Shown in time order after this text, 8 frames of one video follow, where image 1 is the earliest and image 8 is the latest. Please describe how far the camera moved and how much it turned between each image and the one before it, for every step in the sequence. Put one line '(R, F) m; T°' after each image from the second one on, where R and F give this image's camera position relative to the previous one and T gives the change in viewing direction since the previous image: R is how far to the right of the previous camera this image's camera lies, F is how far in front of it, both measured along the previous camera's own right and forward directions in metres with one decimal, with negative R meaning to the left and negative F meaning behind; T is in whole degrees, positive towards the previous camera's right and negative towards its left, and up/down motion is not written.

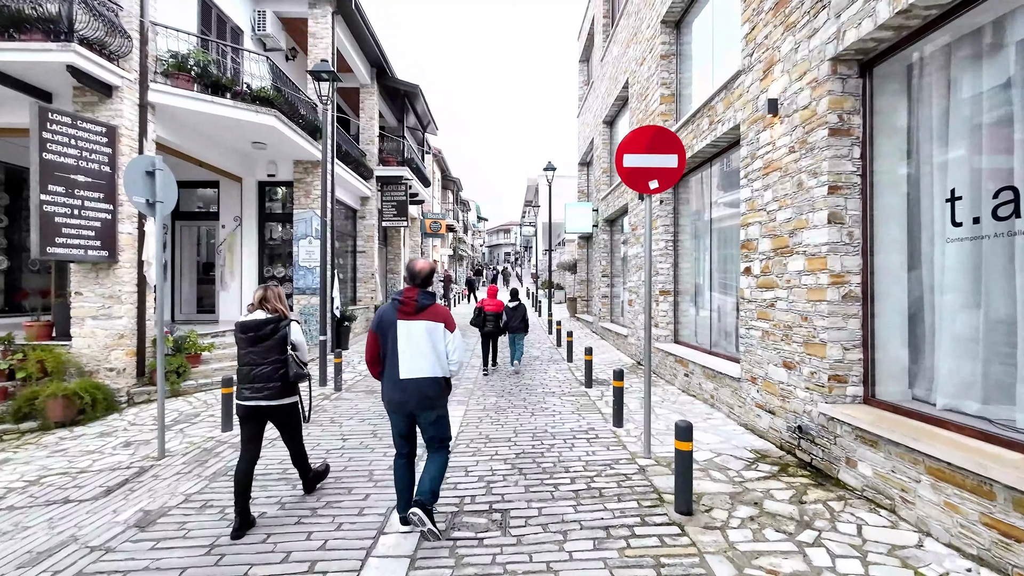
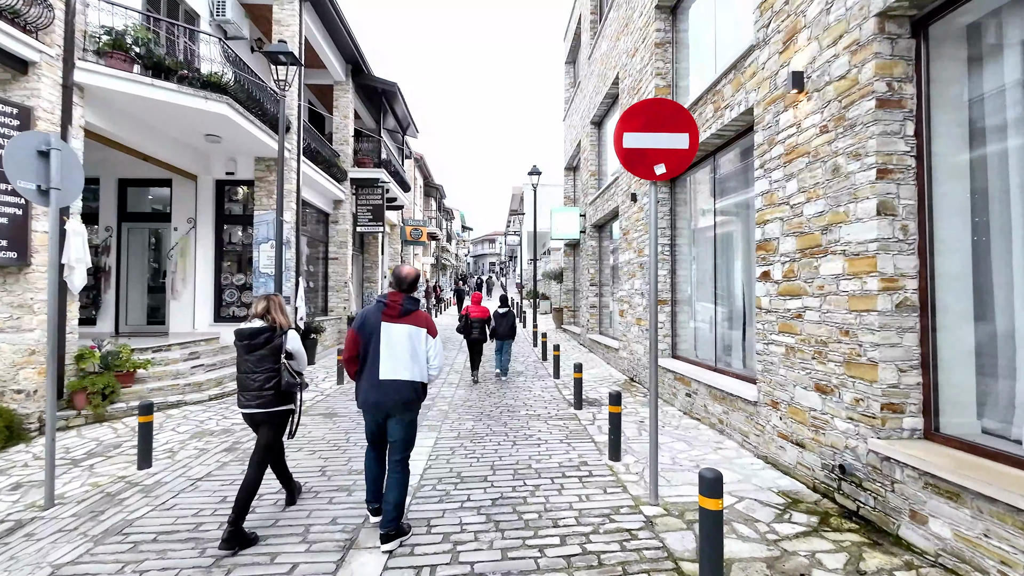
(+0.1, +0.9) m; +2°
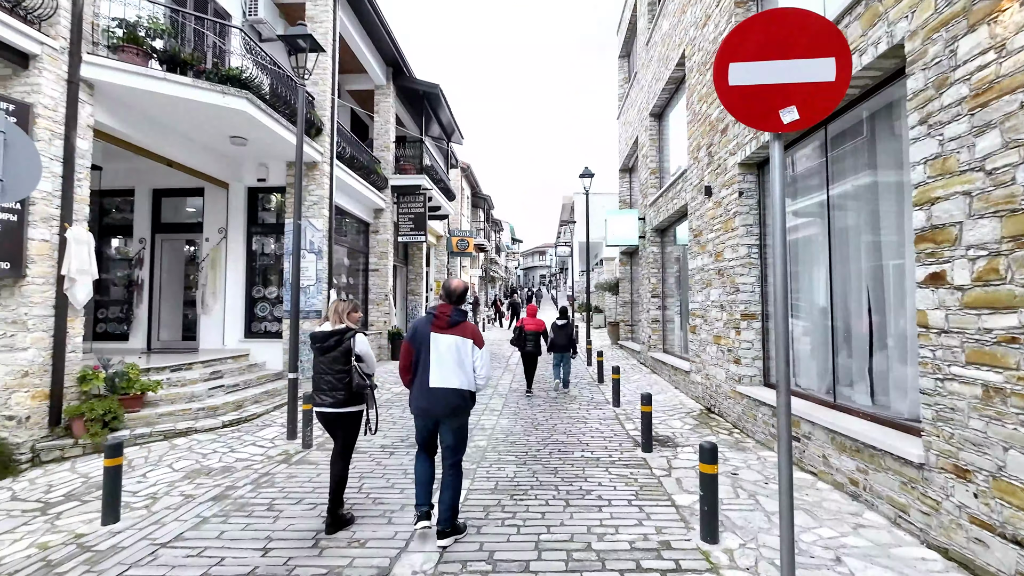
(0.0, +1.2) m; -6°
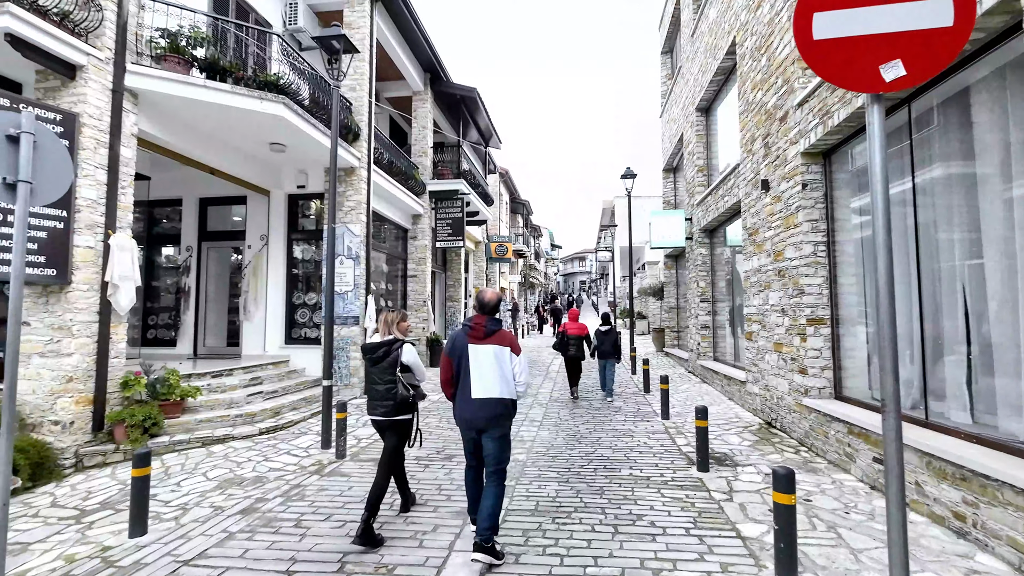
(0.0, +0.4) m; -5°
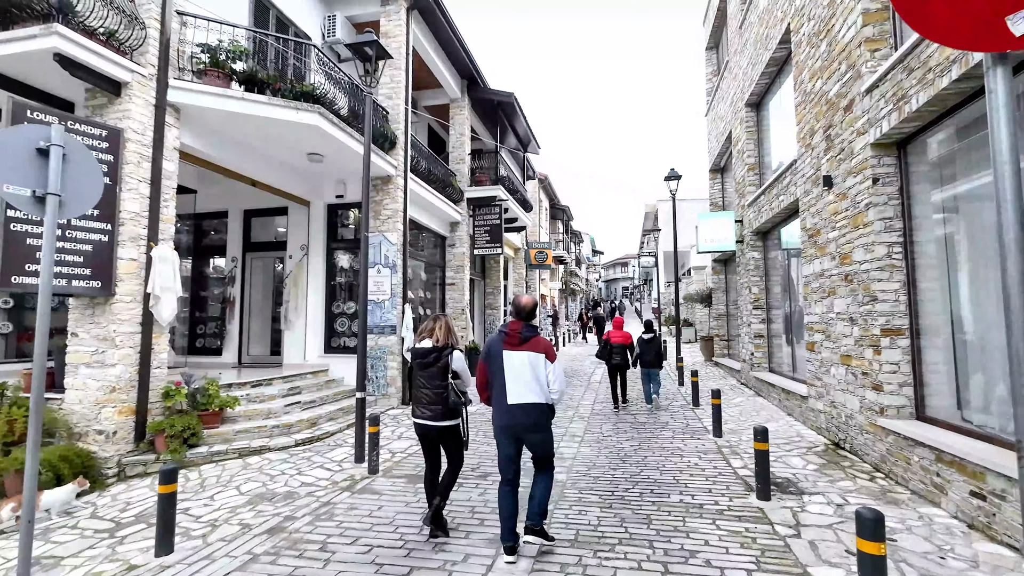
(0.0, +0.3) m; -5°
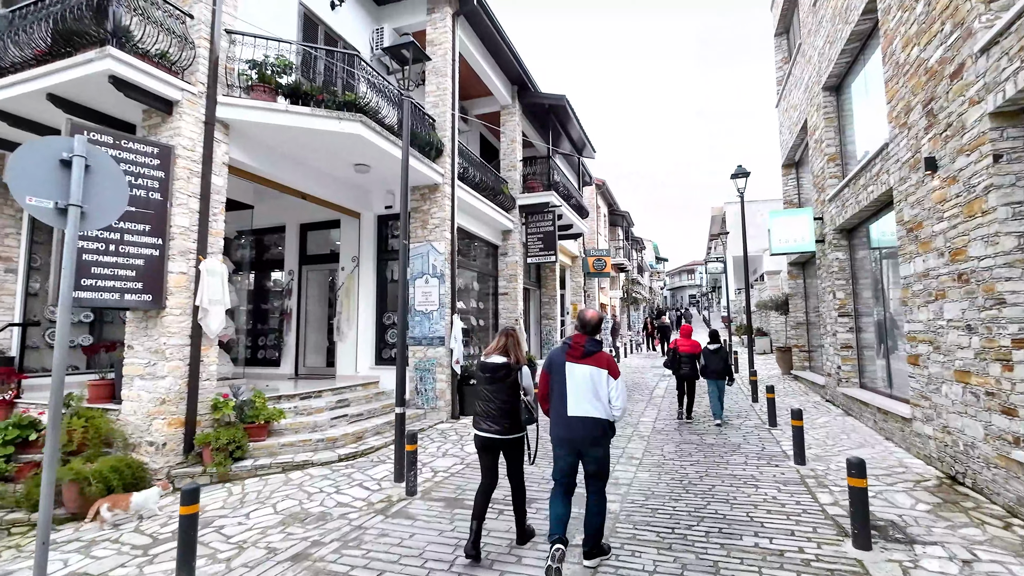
(+0.2, +0.5) m; -7°
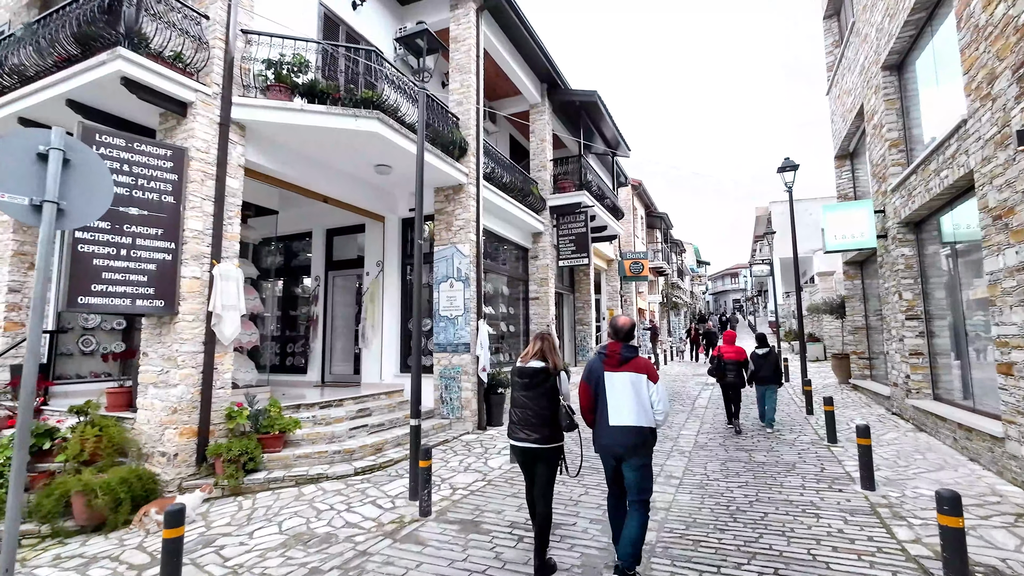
(+0.2, +0.5) m; -4°
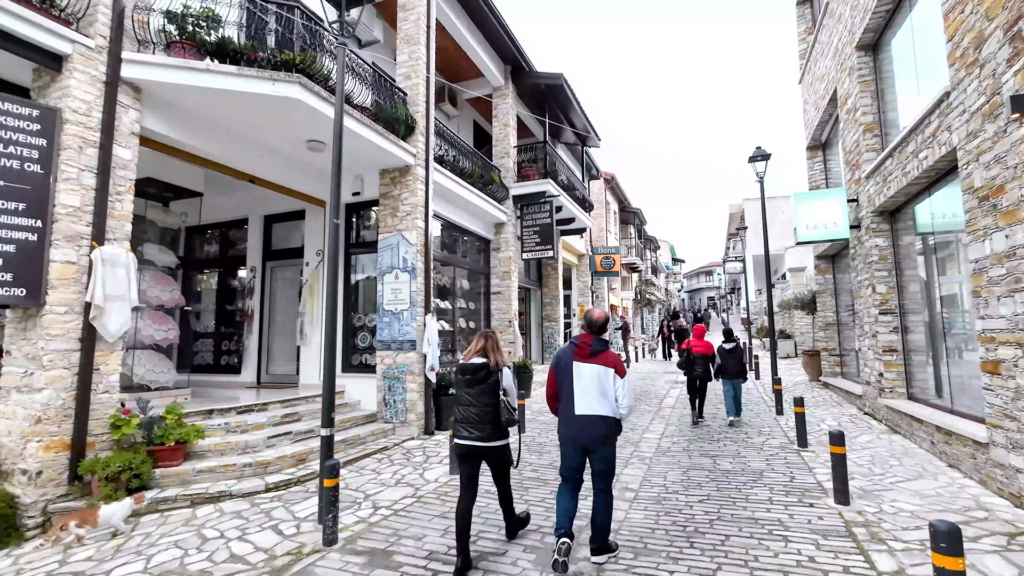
(+0.5, +0.7) m; +2°
